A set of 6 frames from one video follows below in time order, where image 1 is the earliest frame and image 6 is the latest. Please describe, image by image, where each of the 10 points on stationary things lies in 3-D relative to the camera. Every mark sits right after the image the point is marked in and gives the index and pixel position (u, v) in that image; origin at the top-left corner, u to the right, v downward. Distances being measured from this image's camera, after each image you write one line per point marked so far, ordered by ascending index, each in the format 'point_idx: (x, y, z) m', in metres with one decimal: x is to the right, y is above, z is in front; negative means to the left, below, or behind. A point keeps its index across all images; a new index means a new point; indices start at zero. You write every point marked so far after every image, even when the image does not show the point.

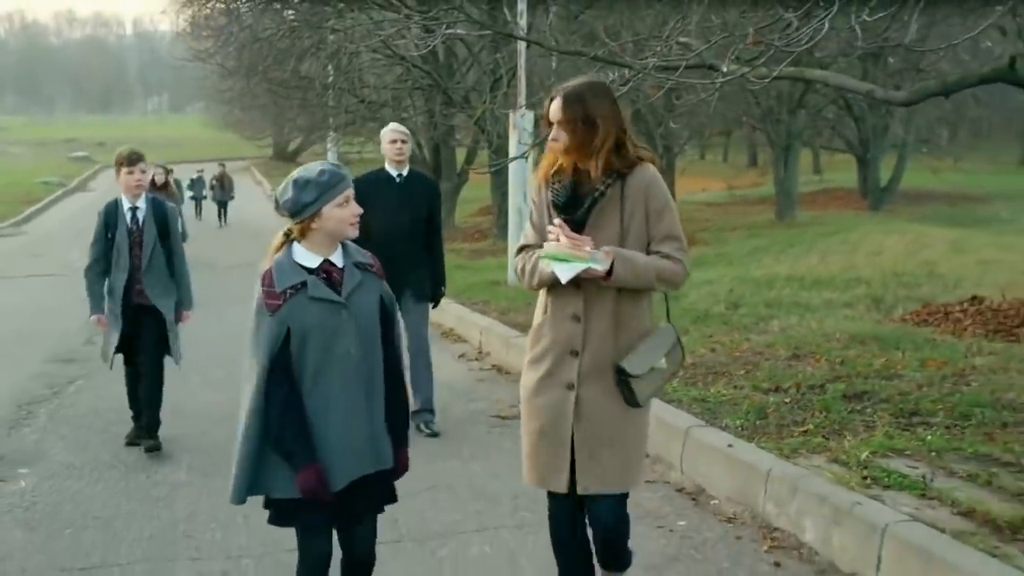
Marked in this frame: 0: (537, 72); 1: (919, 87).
0: (+0.3, +2.9, +15.9) m
1: (+3.1, +1.5, +9.0) m
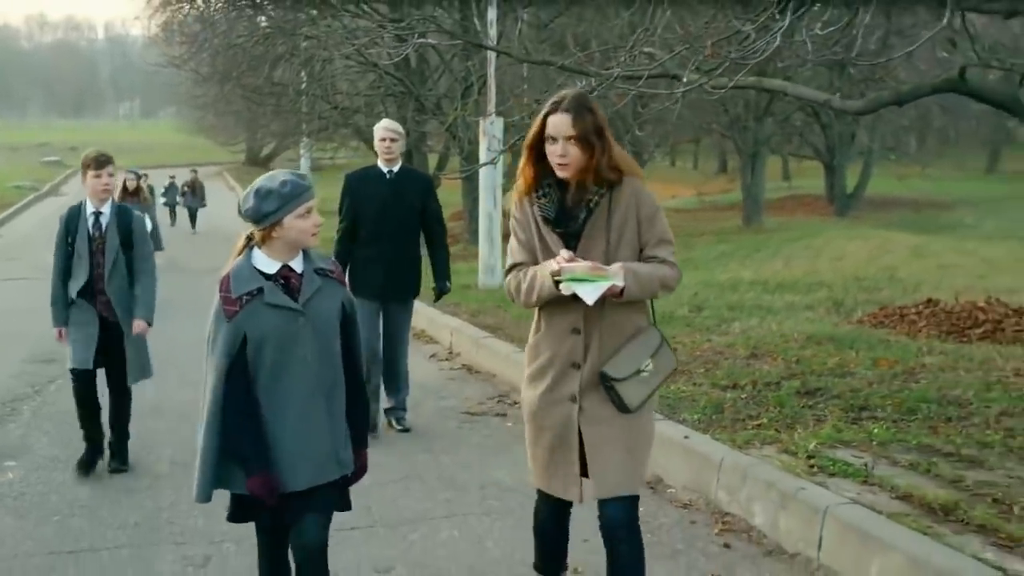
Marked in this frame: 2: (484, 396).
0: (-0.1, +2.8, +16.2) m
1: (+2.9, +1.5, +9.4) m
2: (-0.2, -0.8, +8.3) m
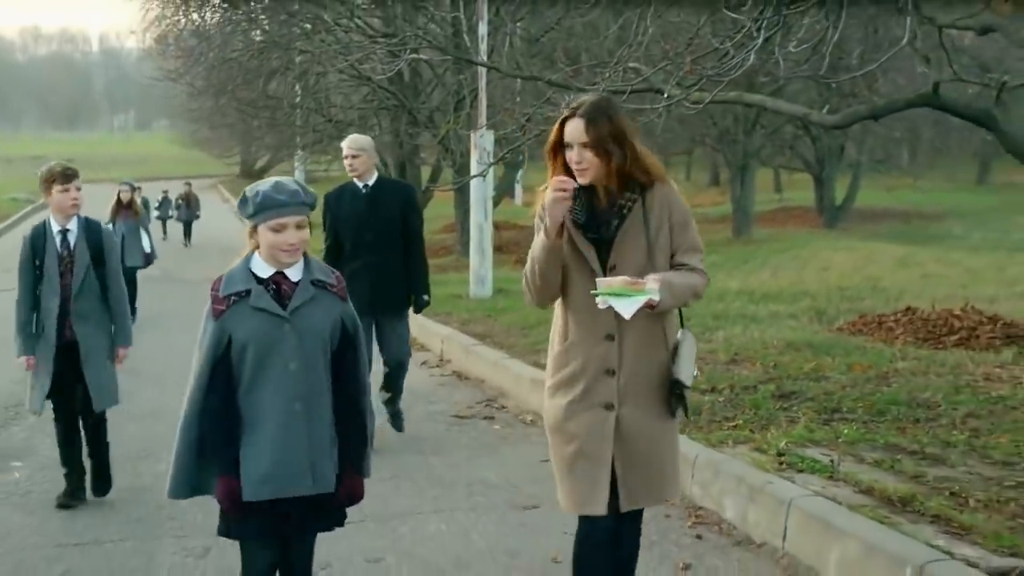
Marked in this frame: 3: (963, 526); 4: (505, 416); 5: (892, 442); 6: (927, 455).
0: (-0.2, +2.7, +16.5) m
1: (+2.8, +1.5, +9.7) m
2: (-0.3, -0.8, +8.5) m
3: (+1.8, -0.9, +4.6) m
4: (0.0, -0.9, +8.0) m
5: (+2.0, -0.8, +6.3) m
6: (+2.1, -0.9, +6.0) m
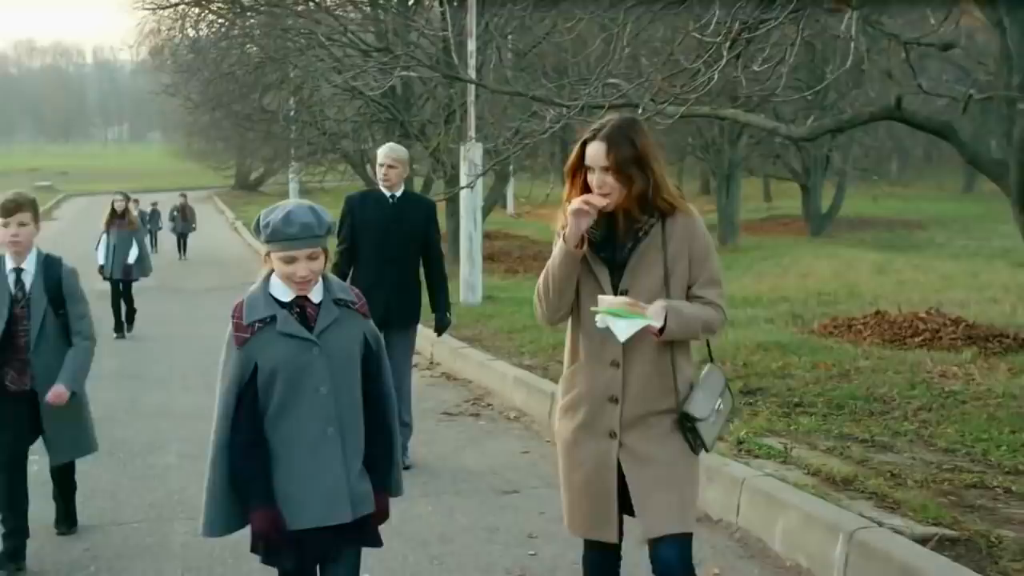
0: (-0.4, +2.6, +17.0) m
1: (+2.7, +1.4, +10.2) m
2: (-0.4, -0.9, +9.0) m
3: (+1.7, -0.9, +5.1) m
4: (-0.1, -0.9, +8.5) m
5: (+1.9, -0.8, +6.8) m
6: (+2.0, -0.9, +6.6) m
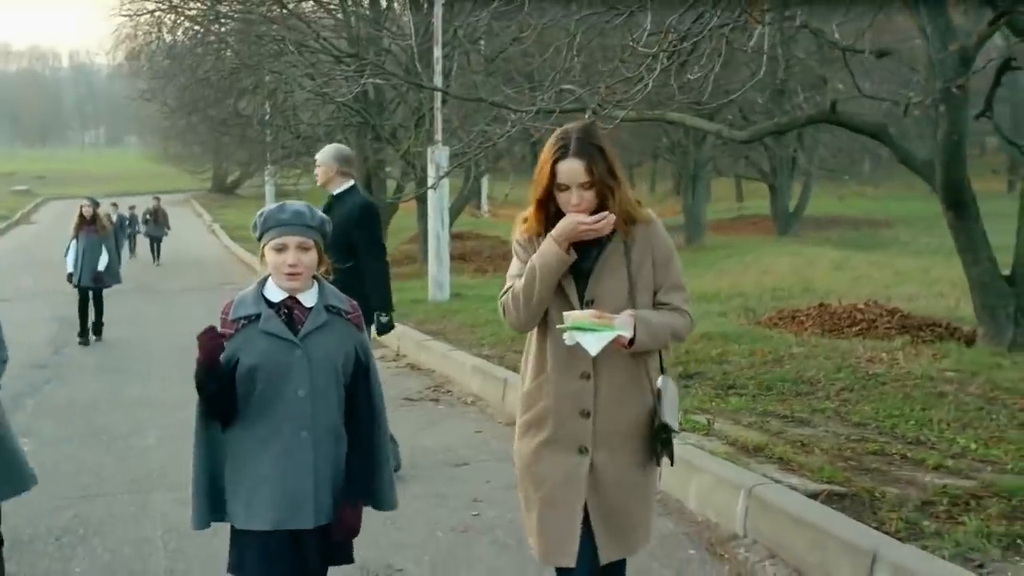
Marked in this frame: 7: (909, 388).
0: (-0.9, +2.6, +17.6) m
1: (+2.3, +1.5, +10.9) m
2: (-0.7, -0.8, +9.6) m
3: (+1.4, -0.9, +5.7) m
4: (-0.5, -0.9, +9.1) m
5: (+1.6, -0.8, +7.5) m
6: (+1.7, -0.8, +7.2) m
7: (+2.8, -0.7, +8.2) m
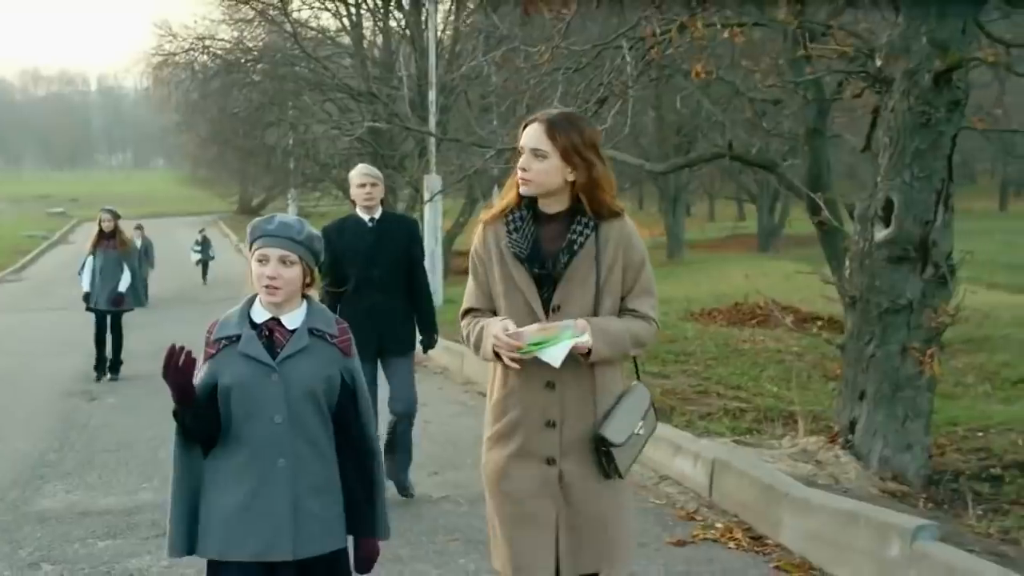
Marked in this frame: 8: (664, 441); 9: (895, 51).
0: (-1.1, +2.5, +20.6) m
1: (+1.9, +1.5, +13.7) m
2: (-1.1, -0.8, +12.5) m
3: (+0.9, -0.8, +8.6) m
4: (-0.9, -0.8, +12.0) m
5: (+1.2, -0.7, +10.3) m
6: (+1.3, -0.7, +10.0) m
7: (+2.3, -0.6, +11.0) m
8: (+0.9, -0.9, +7.0) m
9: (+2.1, +1.3, +6.5) m
